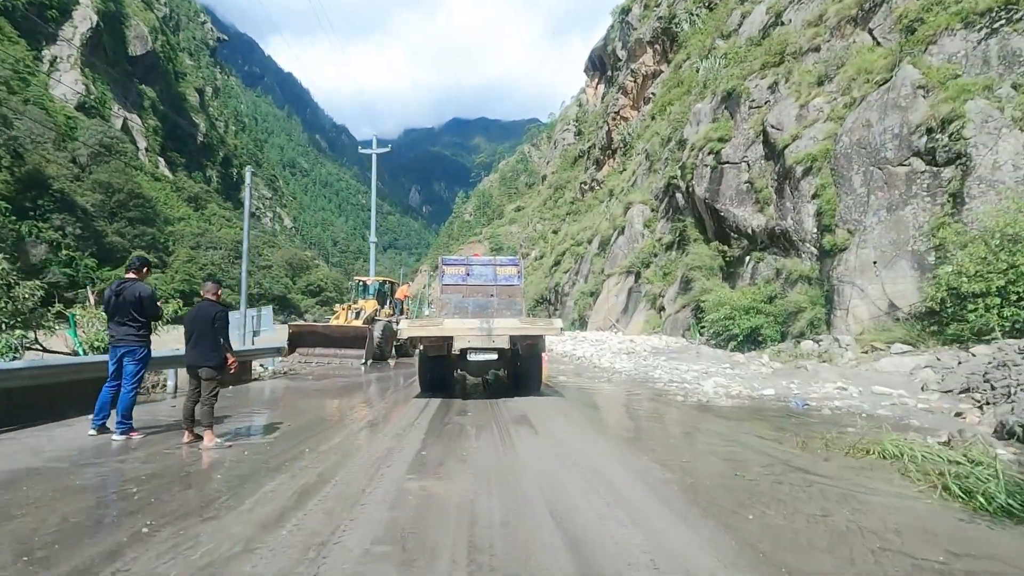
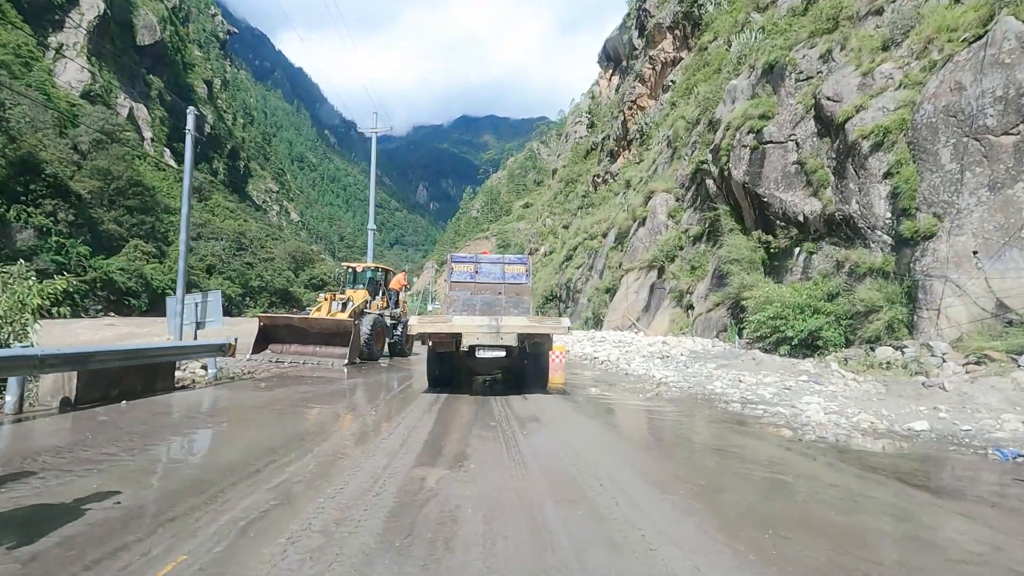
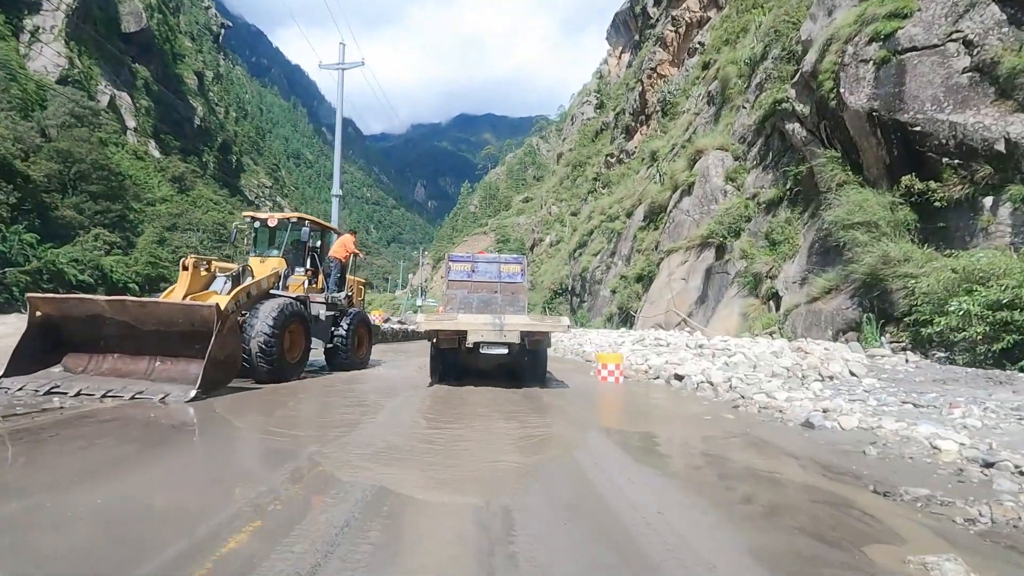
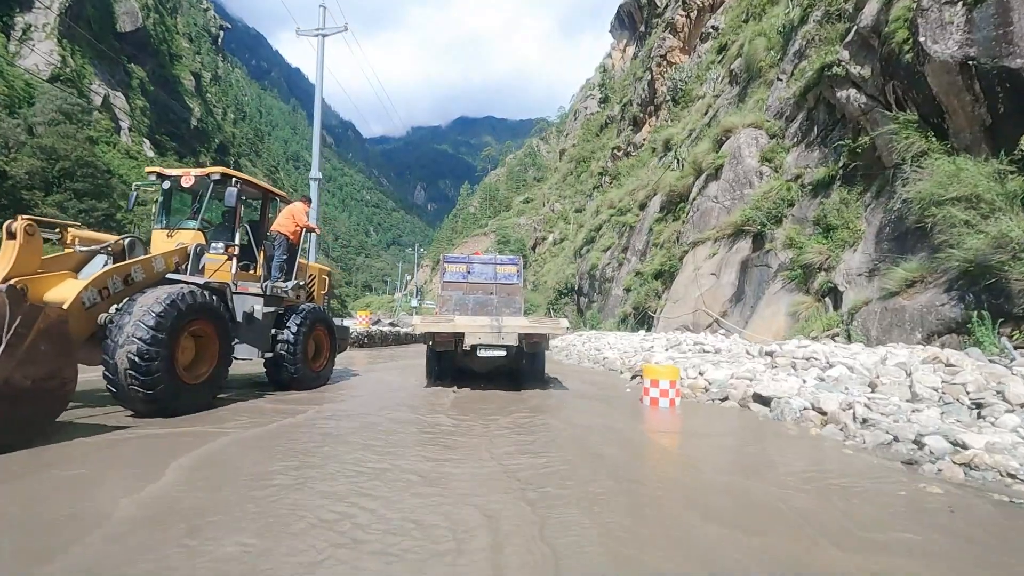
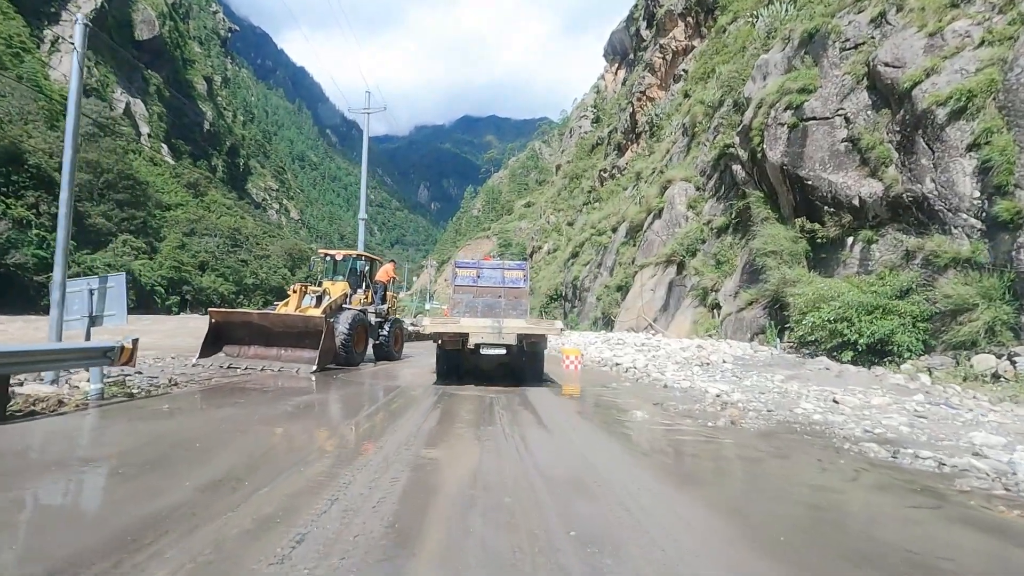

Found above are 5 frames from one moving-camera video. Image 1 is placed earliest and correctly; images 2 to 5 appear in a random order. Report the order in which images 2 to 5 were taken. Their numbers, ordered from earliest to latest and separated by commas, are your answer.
2, 5, 3, 4
